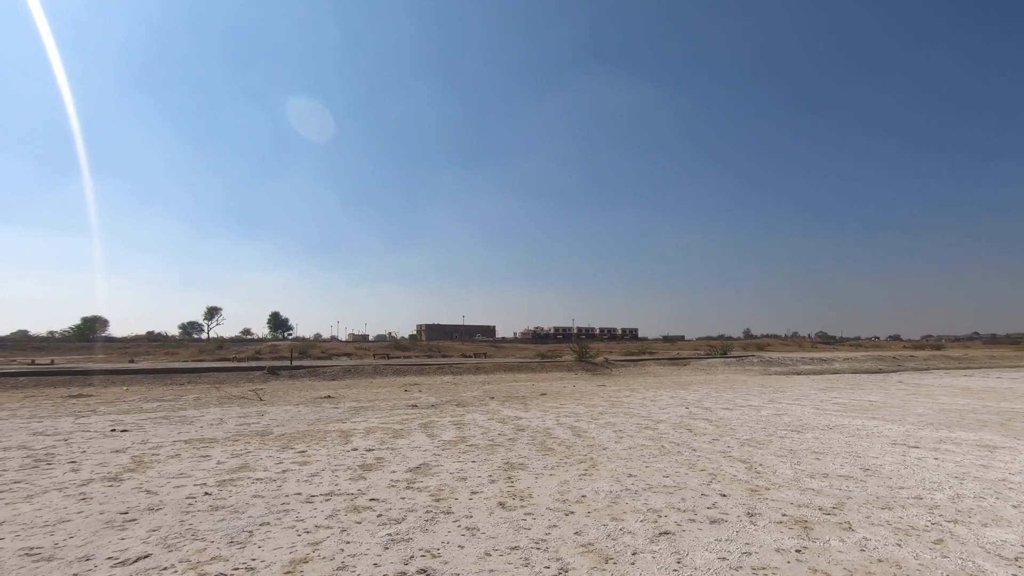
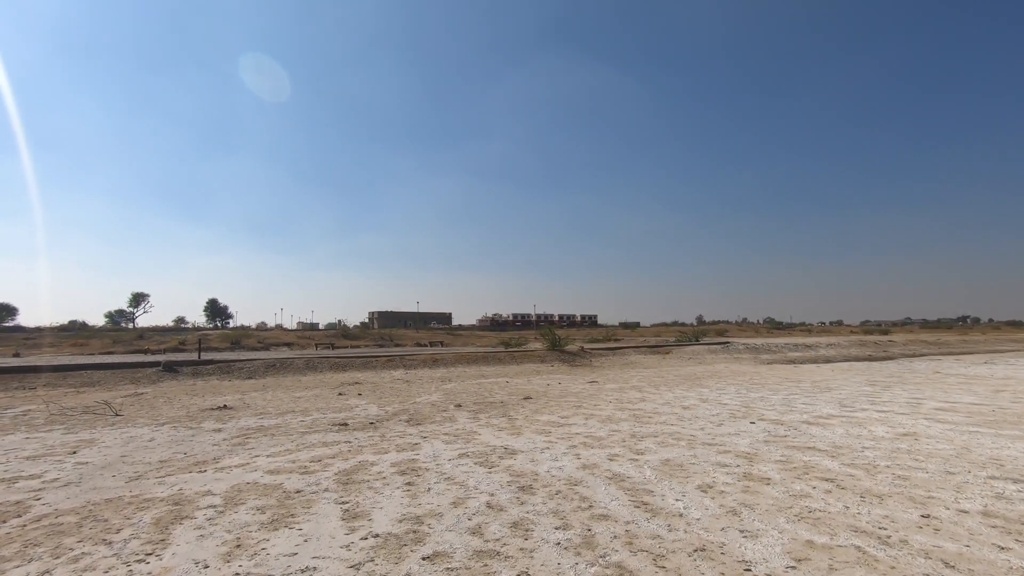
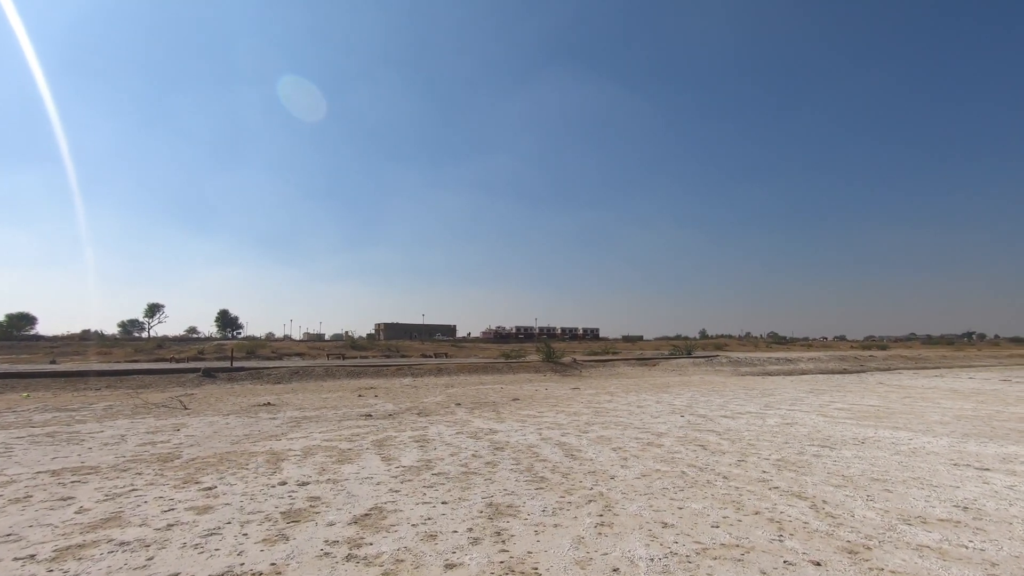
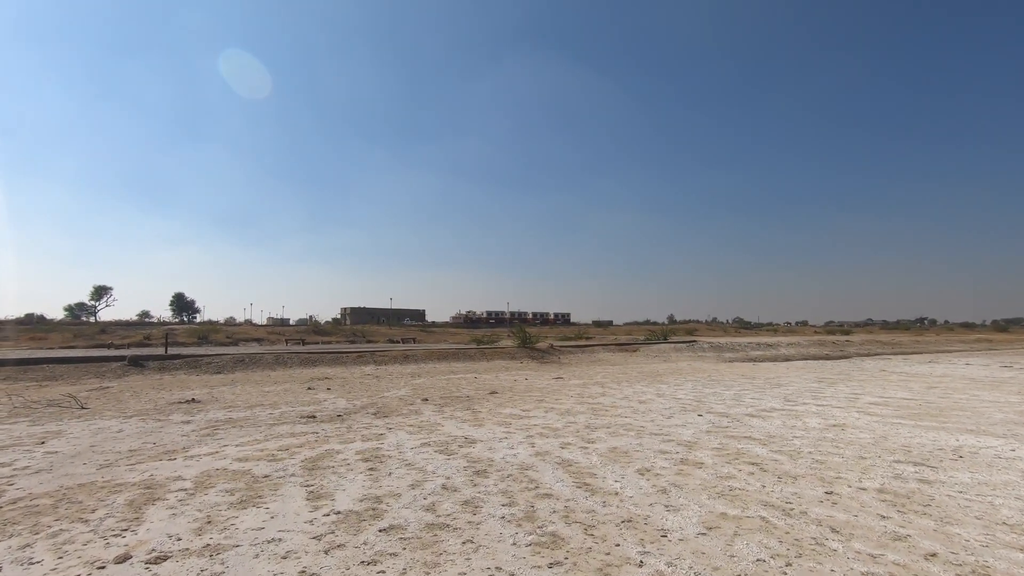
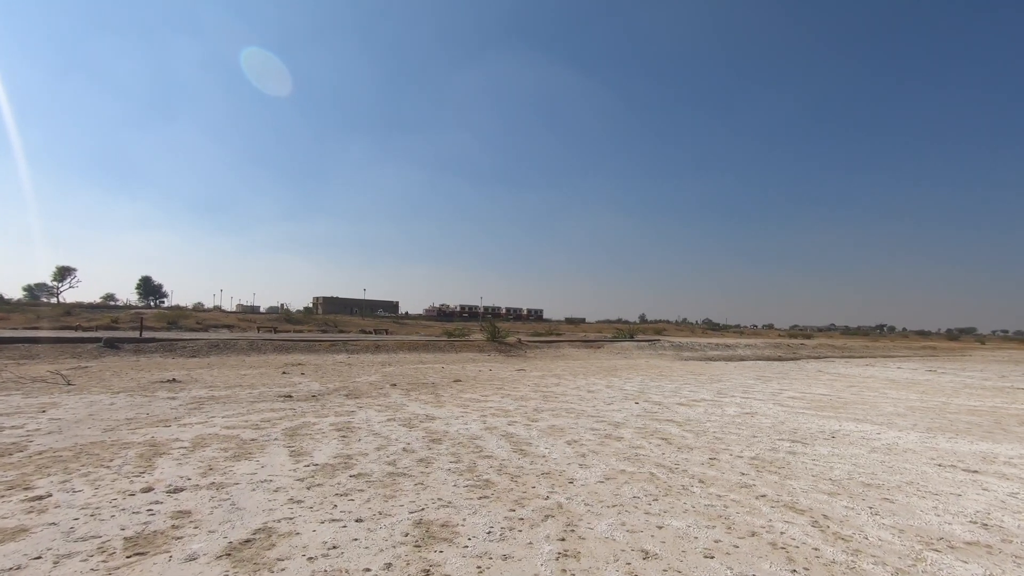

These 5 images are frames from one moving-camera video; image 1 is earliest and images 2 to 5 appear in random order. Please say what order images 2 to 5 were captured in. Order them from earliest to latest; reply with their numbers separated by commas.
3, 5, 4, 2
